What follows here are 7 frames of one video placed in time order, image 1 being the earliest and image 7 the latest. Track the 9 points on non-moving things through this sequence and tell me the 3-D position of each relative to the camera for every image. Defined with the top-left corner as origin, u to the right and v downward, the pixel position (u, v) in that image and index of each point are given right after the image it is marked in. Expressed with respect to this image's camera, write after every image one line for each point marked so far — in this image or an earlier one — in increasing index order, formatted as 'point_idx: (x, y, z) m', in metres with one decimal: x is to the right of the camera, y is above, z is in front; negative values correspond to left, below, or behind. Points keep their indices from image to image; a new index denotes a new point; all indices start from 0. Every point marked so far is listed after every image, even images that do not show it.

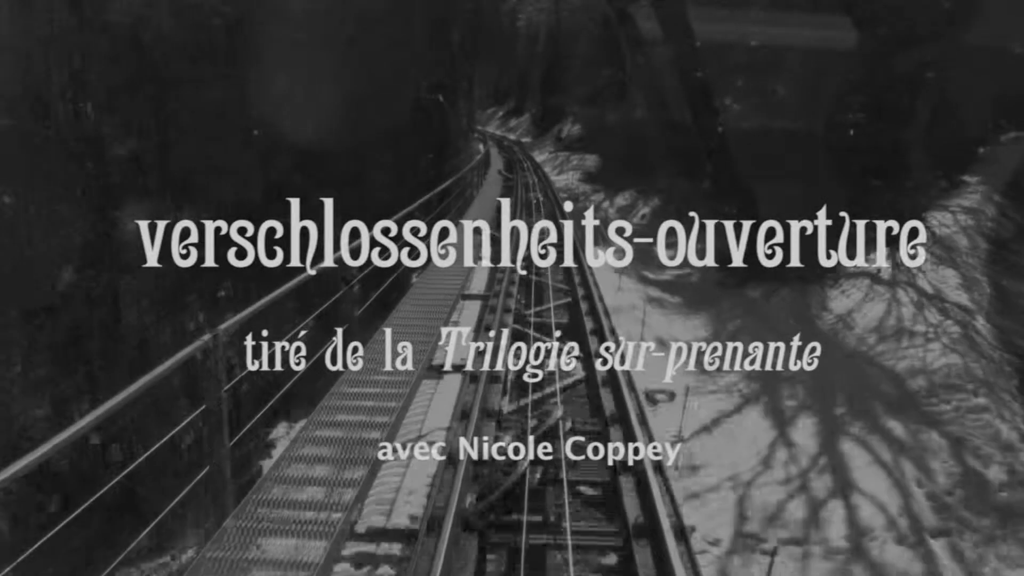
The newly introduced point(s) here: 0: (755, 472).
0: (+0.9, -0.7, +5.3) m
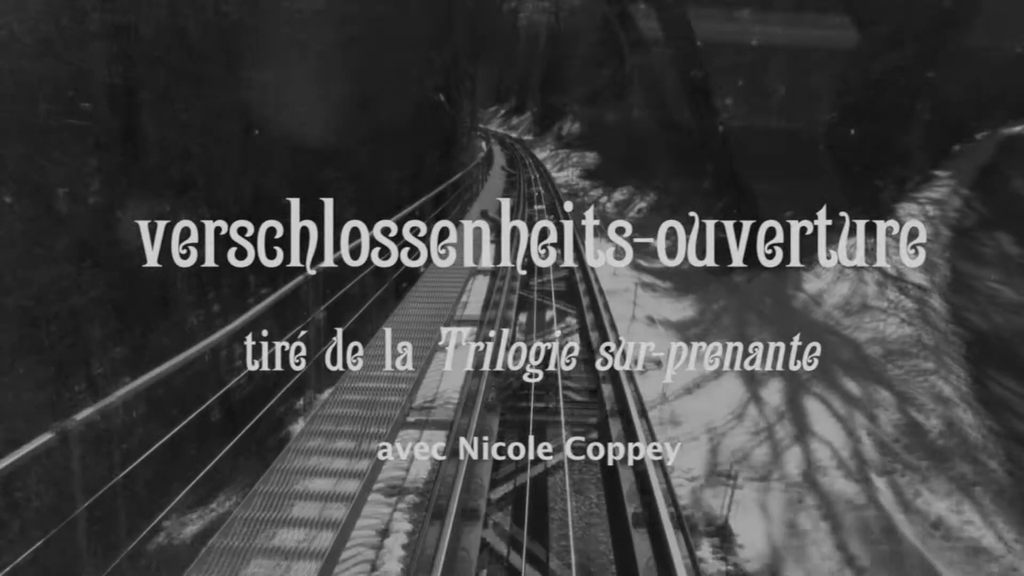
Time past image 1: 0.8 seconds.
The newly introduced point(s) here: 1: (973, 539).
0: (+1.0, -0.6, +6.1) m
1: (+1.7, -0.9, +4.9) m
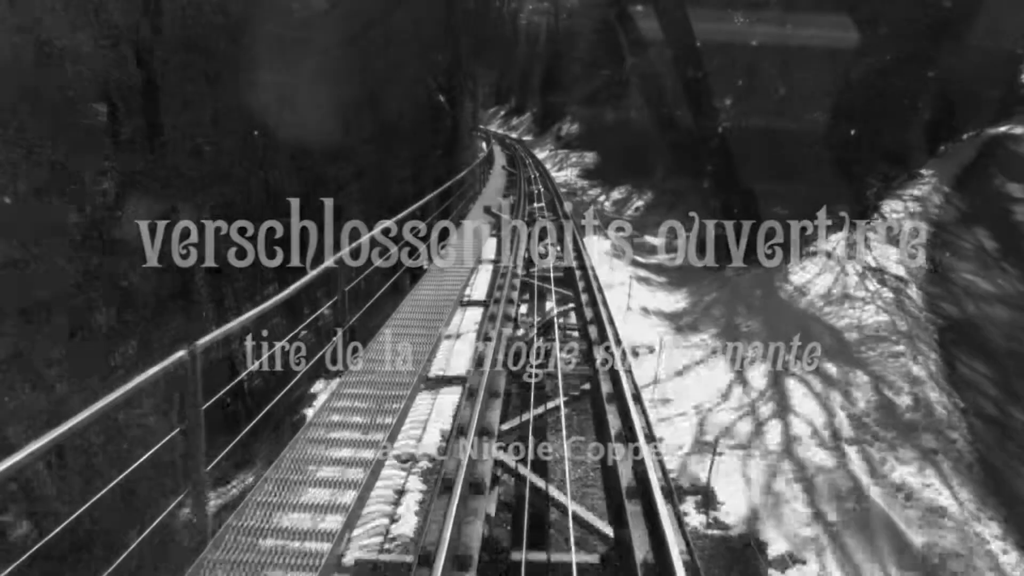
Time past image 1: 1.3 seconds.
0: (+1.0, -0.5, +6.6) m
1: (+1.7, -0.9, +5.4) m
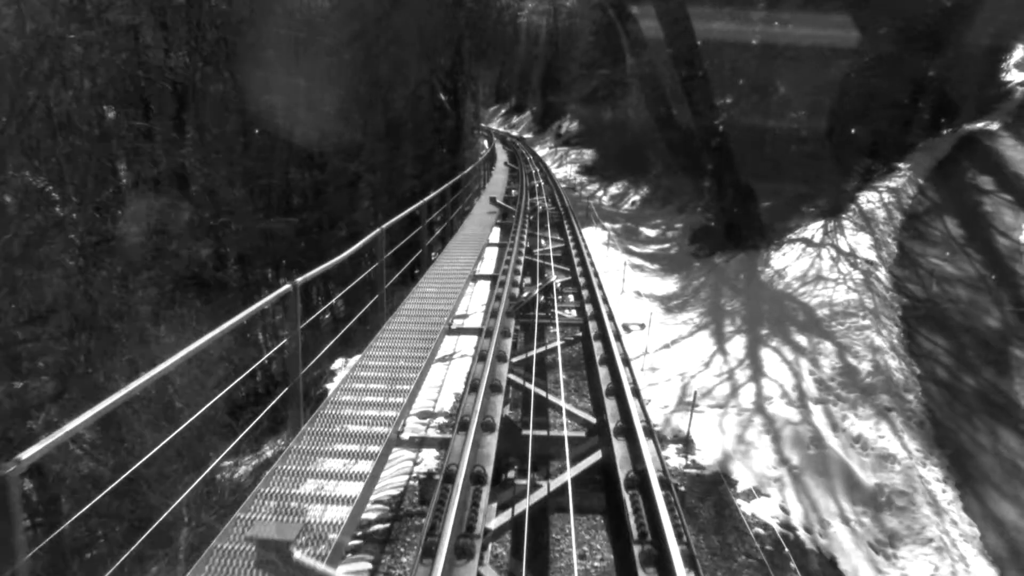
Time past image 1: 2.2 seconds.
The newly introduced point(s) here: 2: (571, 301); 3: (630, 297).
0: (+1.0, -0.4, +7.4) m
1: (+1.7, -0.7, +6.2) m
2: (+0.4, 0.0, +8.8) m
3: (+0.9, -0.1, +9.8) m
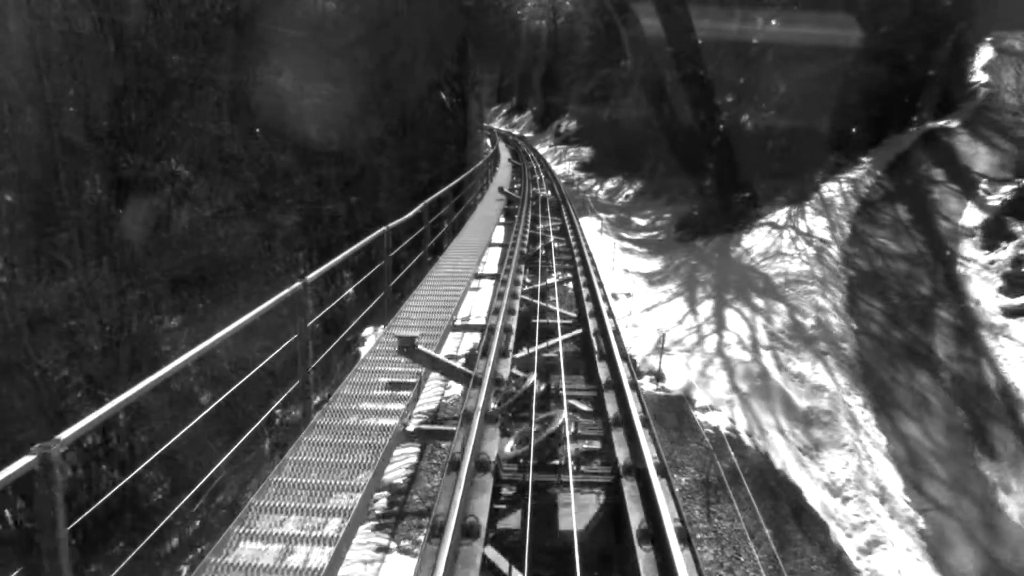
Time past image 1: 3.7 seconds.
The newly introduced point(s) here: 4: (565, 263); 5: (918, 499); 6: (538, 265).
0: (+1.0, -0.2, +8.9) m
1: (+1.7, -0.5, +7.7) m
2: (+0.4, +0.1, +10.4) m
3: (+0.9, +0.1, +11.4) m
4: (+0.4, +0.2, +10.7) m
5: (+1.9, -1.0, +6.5) m
6: (+0.2, +0.2, +10.1) m
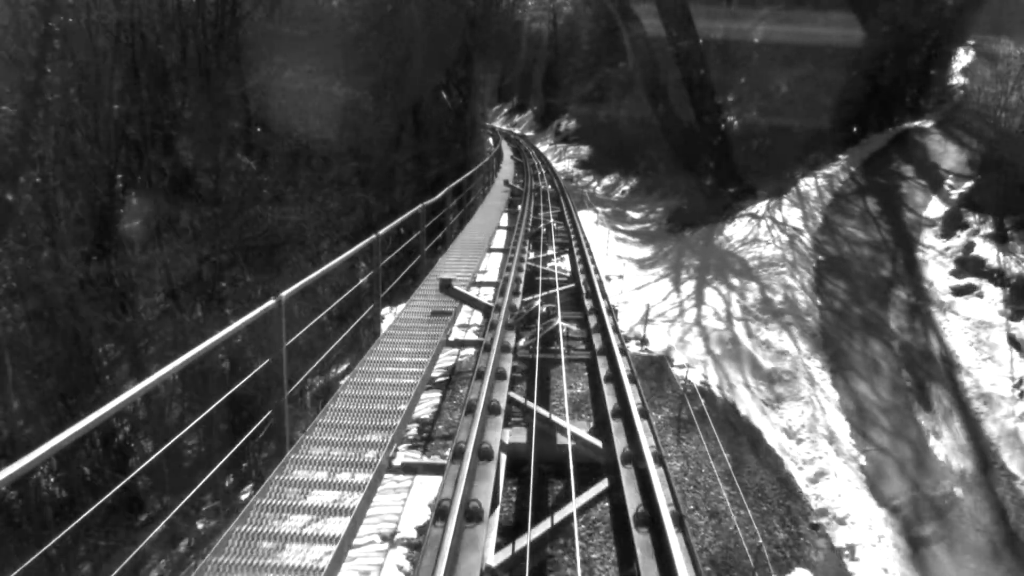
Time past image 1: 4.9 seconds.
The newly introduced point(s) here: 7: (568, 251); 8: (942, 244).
0: (+1.1, -0.1, +10.1) m
1: (+1.8, -0.4, +8.9) m
2: (+0.5, +0.3, +11.6) m
3: (+0.9, +0.3, +12.6) m
4: (+0.4, +0.3, +11.8) m
5: (+2.0, -0.9, +7.7) m
6: (+0.2, +0.3, +11.2) m
7: (+0.5, +0.3, +11.3) m
8: (+3.5, +0.4, +11.1) m
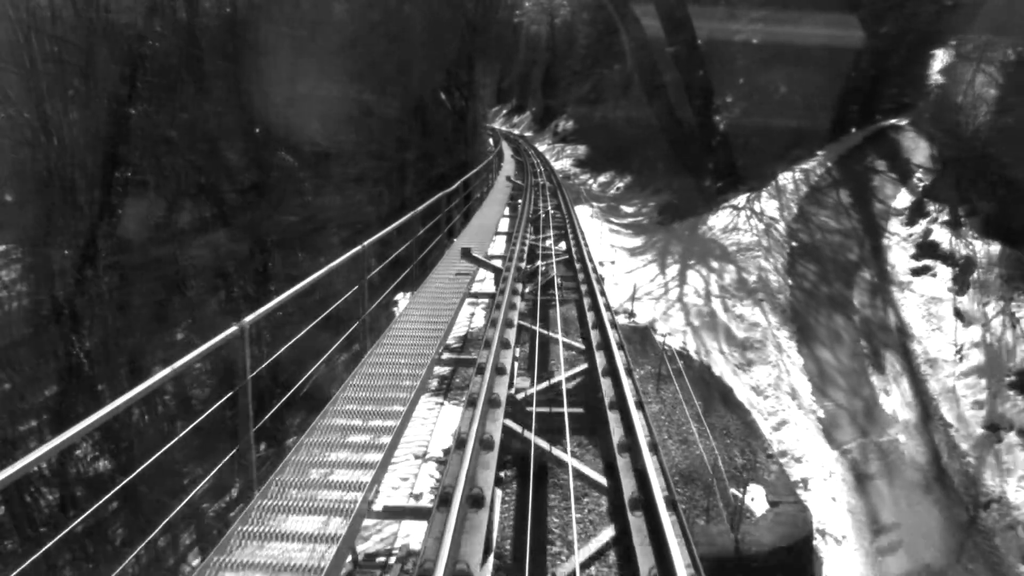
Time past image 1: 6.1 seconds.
0: (+1.1, 0.0, +11.3) m
1: (+1.8, -0.3, +10.1) m
2: (+0.5, +0.4, +12.7) m
3: (+1.0, +0.4, +13.7) m
4: (+0.4, +0.5, +13.0) m
5: (+2.0, -0.7, +8.8) m
6: (+0.3, +0.5, +12.4) m
7: (+0.5, +0.4, +12.5) m
8: (+3.5, +0.5, +12.3) m
